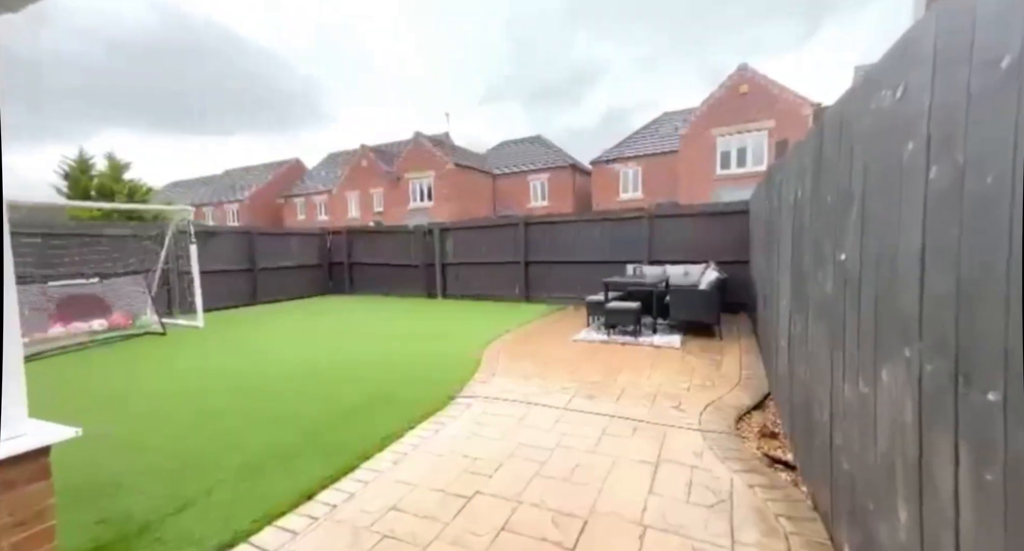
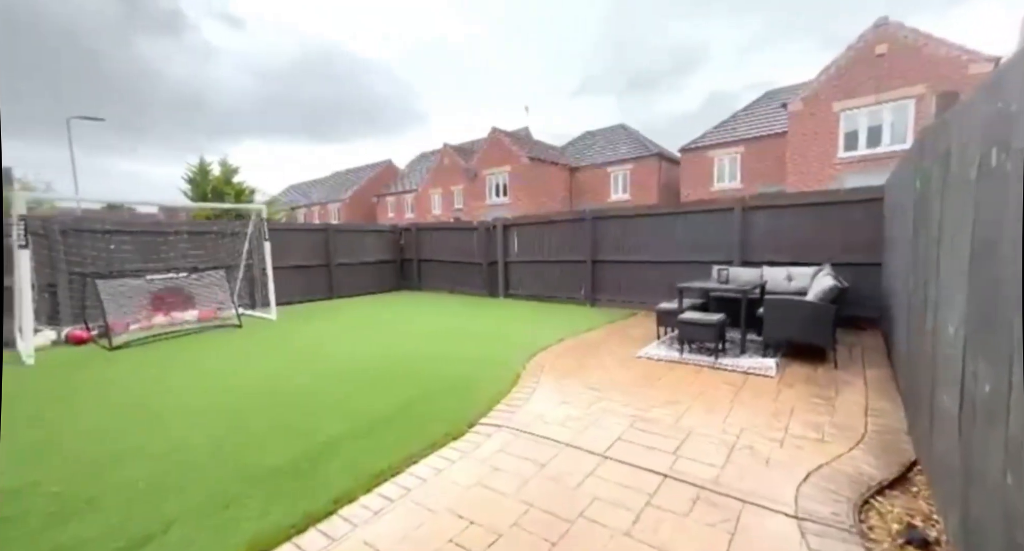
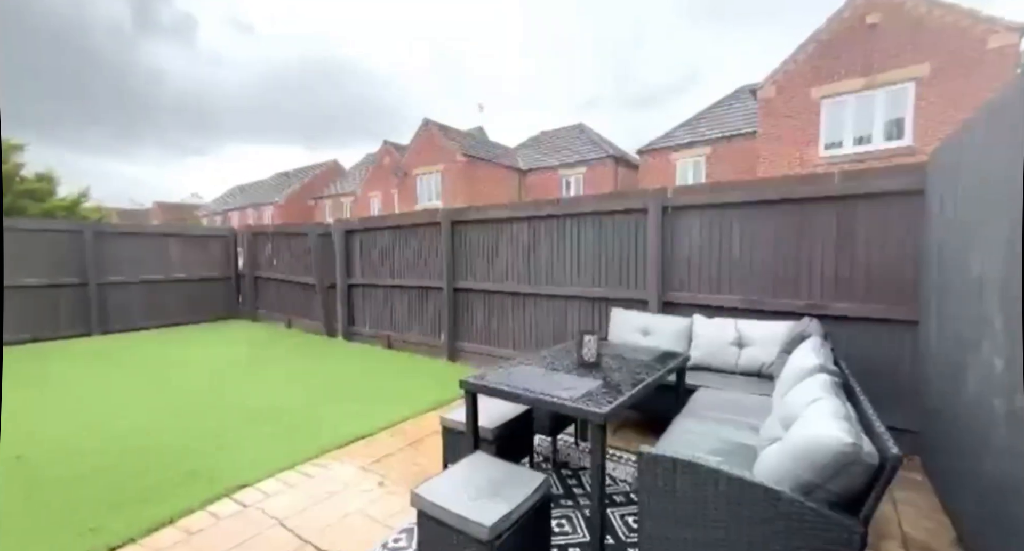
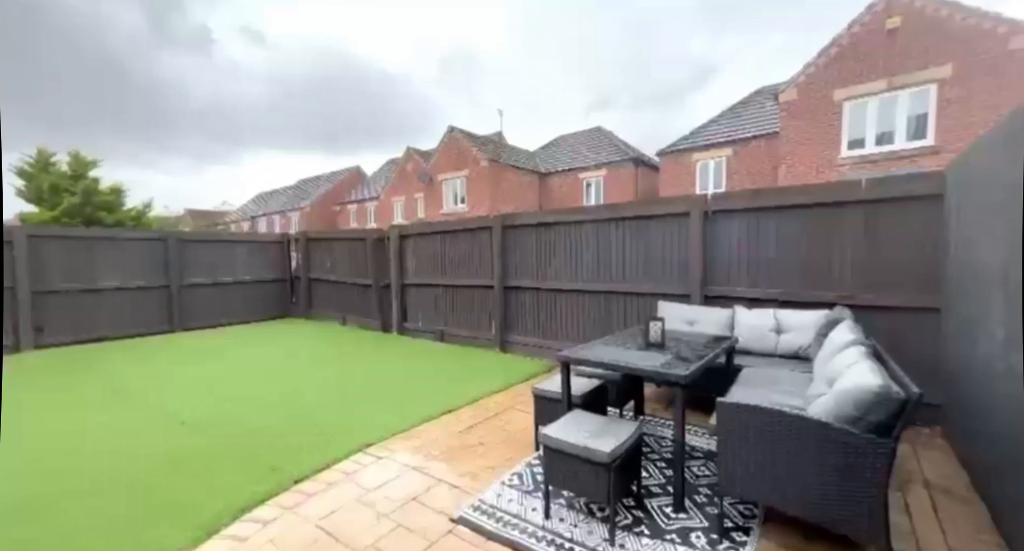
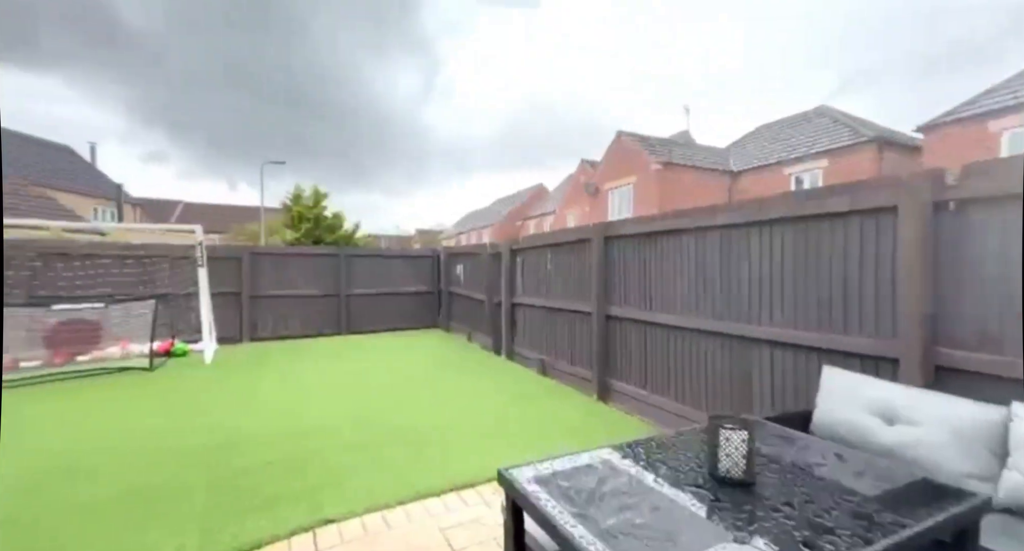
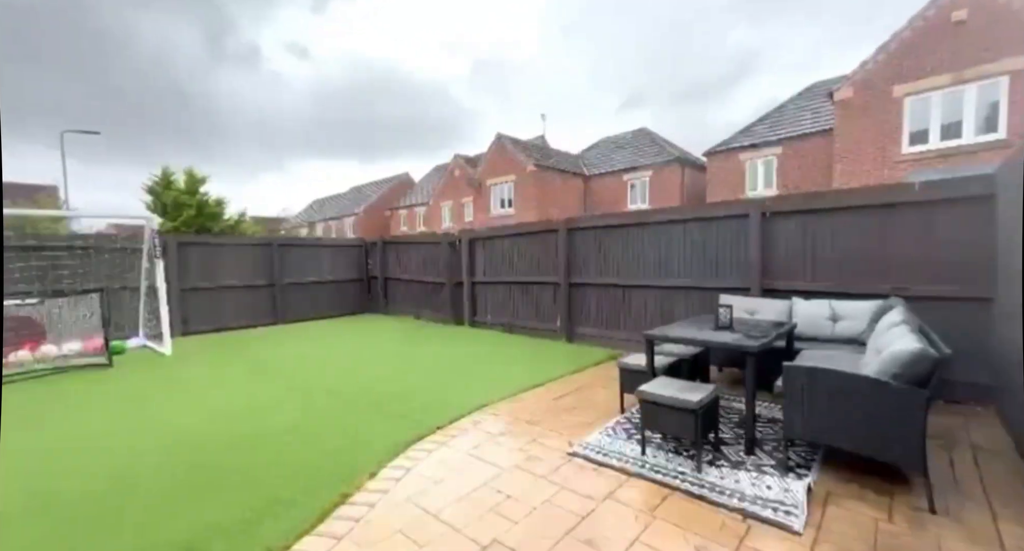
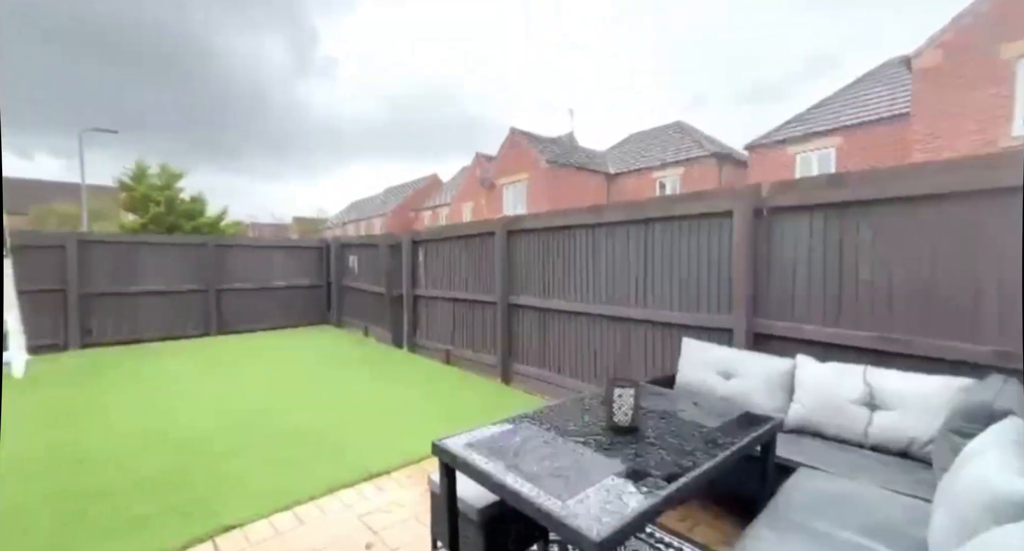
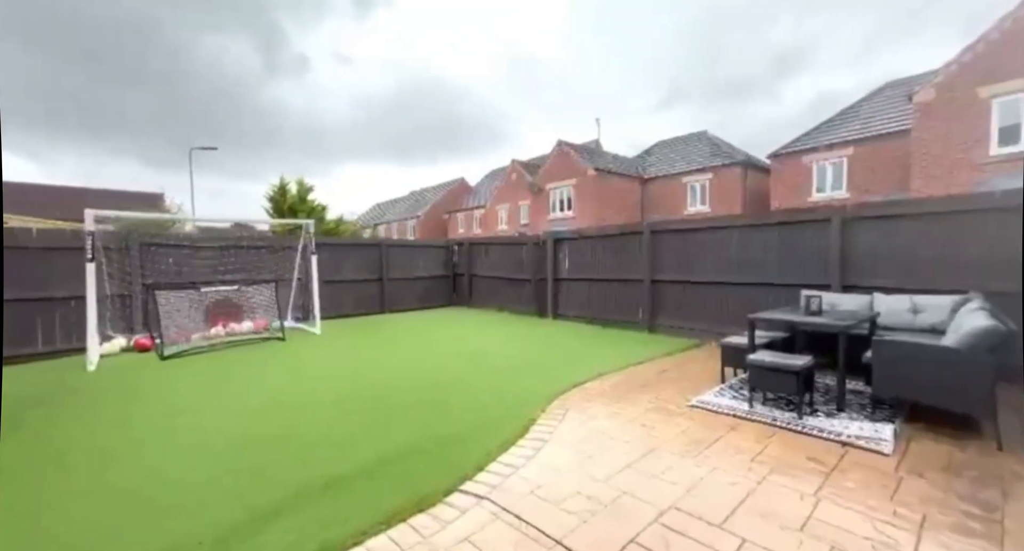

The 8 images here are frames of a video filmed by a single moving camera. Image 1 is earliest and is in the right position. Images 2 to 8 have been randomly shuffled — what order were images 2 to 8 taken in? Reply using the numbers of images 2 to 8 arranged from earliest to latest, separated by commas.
2, 8, 6, 4, 3, 7, 5
